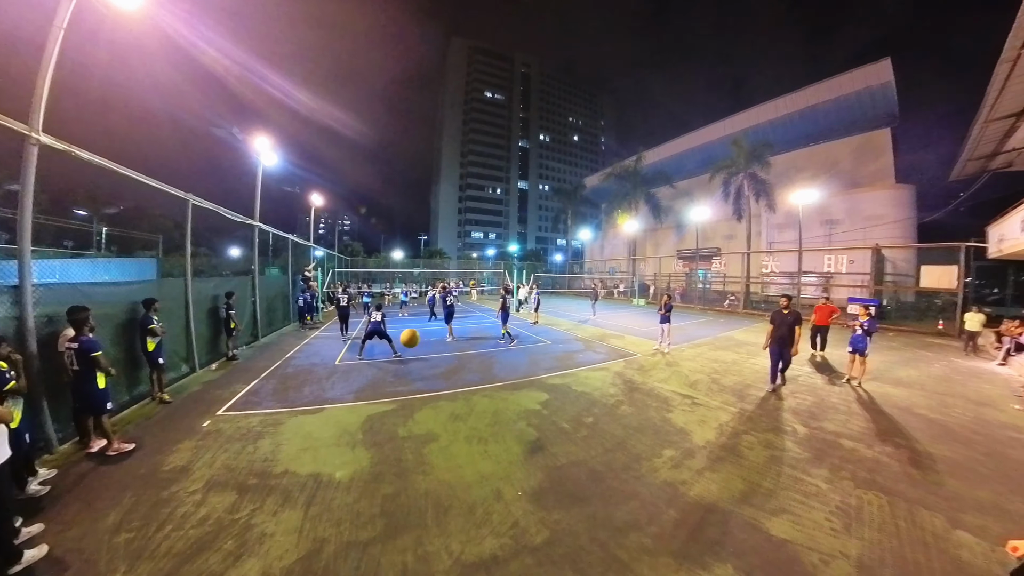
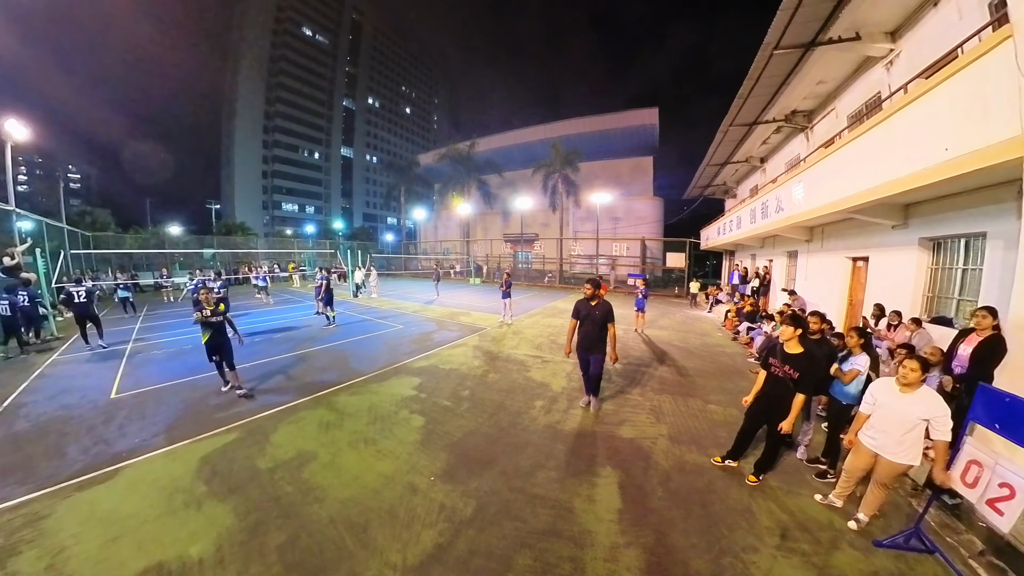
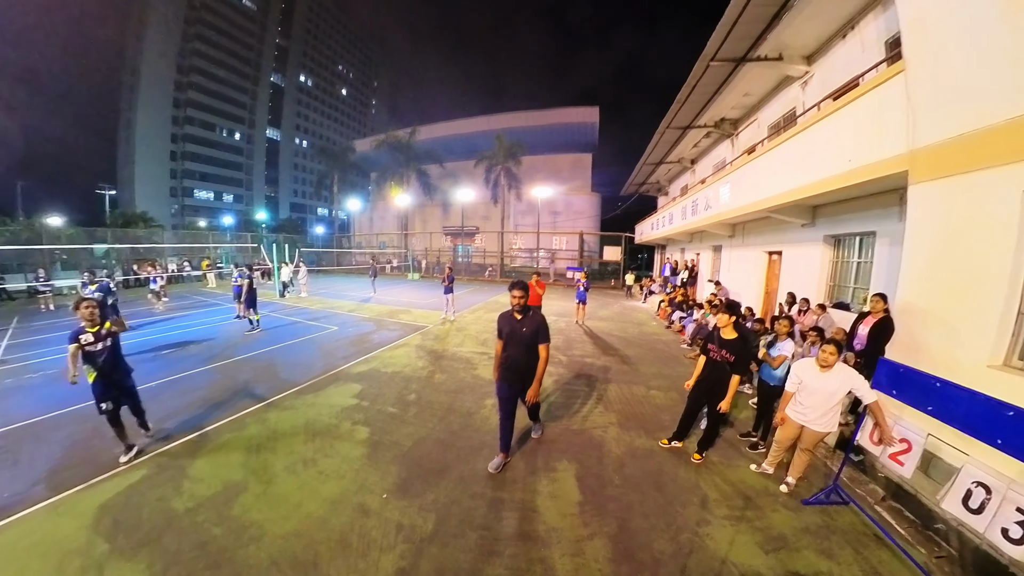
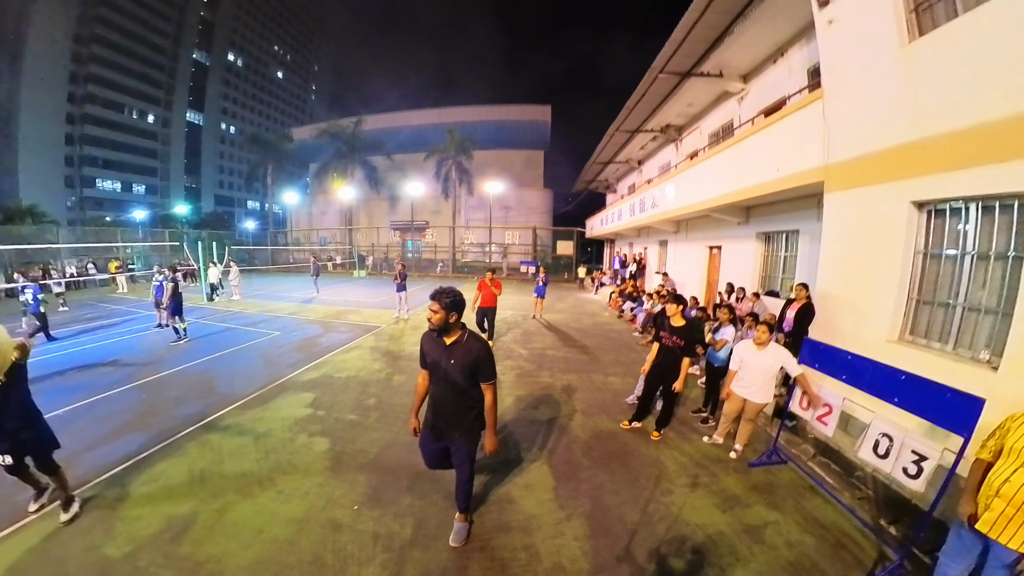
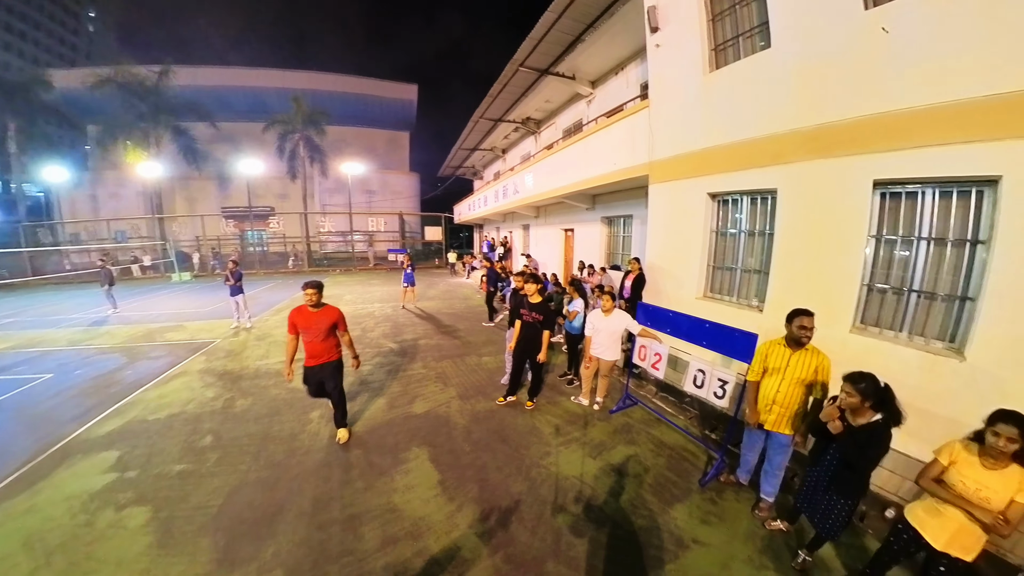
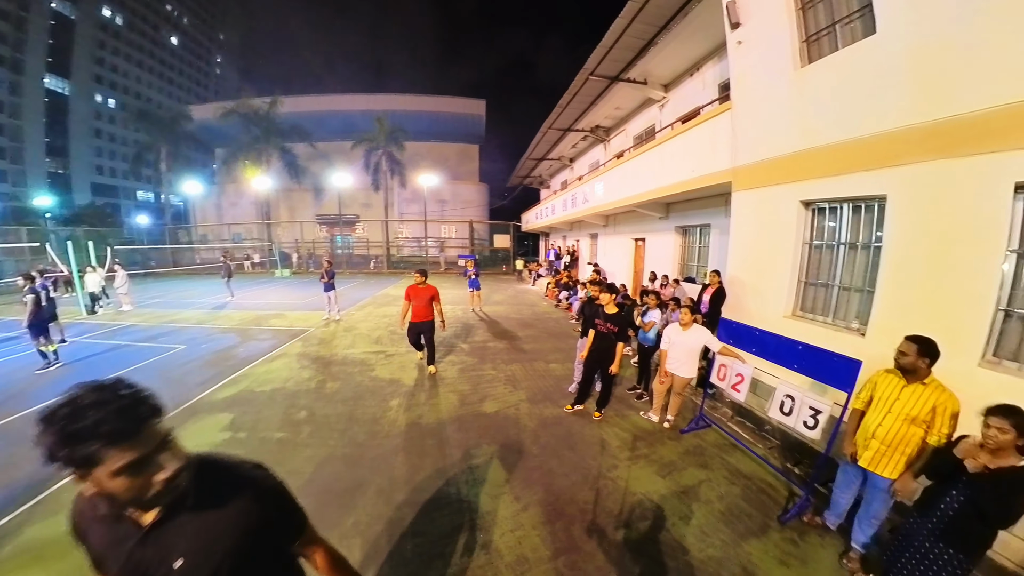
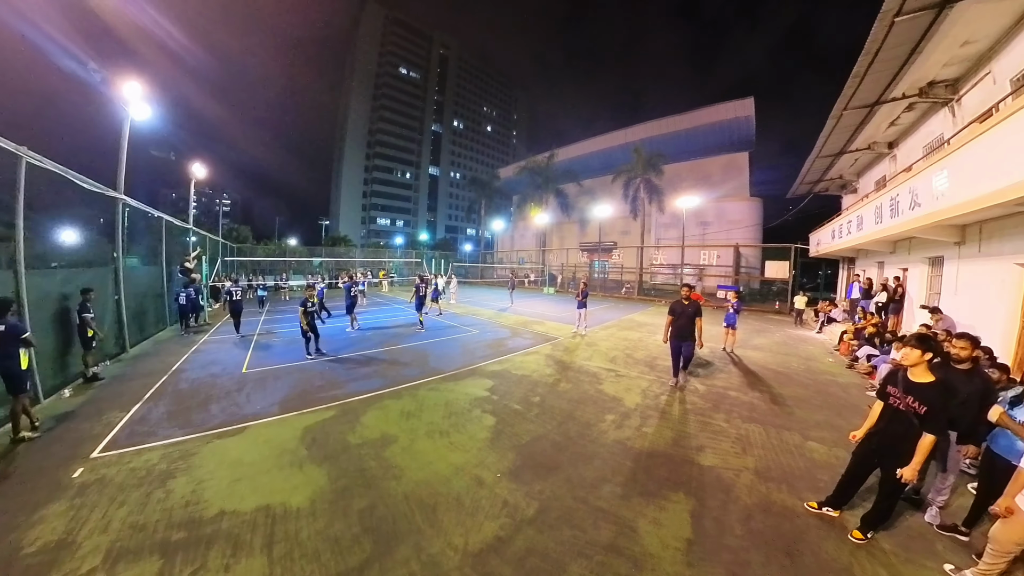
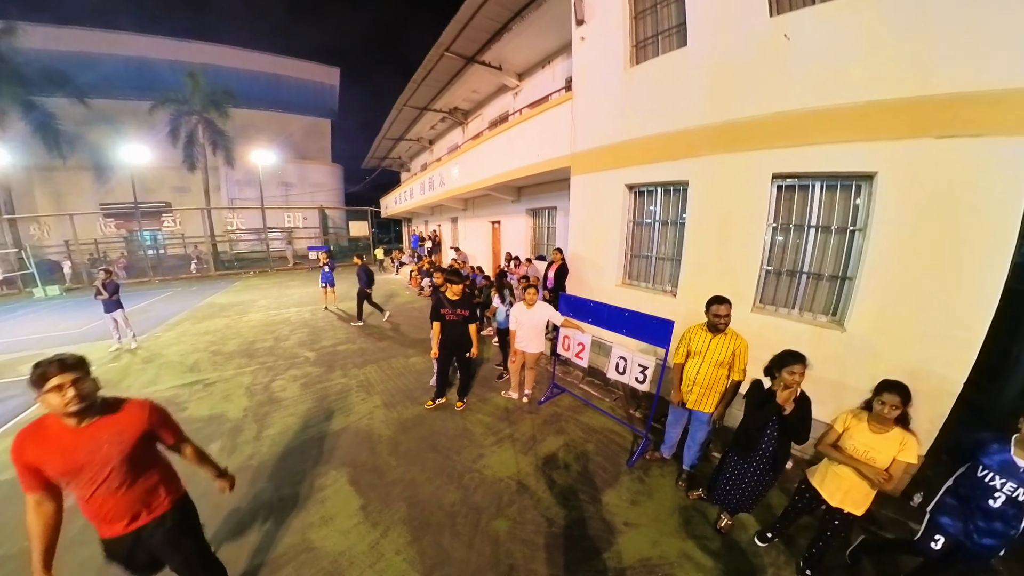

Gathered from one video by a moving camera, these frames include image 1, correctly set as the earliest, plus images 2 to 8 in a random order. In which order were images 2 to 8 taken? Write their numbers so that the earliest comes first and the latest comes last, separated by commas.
7, 2, 3, 4, 6, 5, 8
